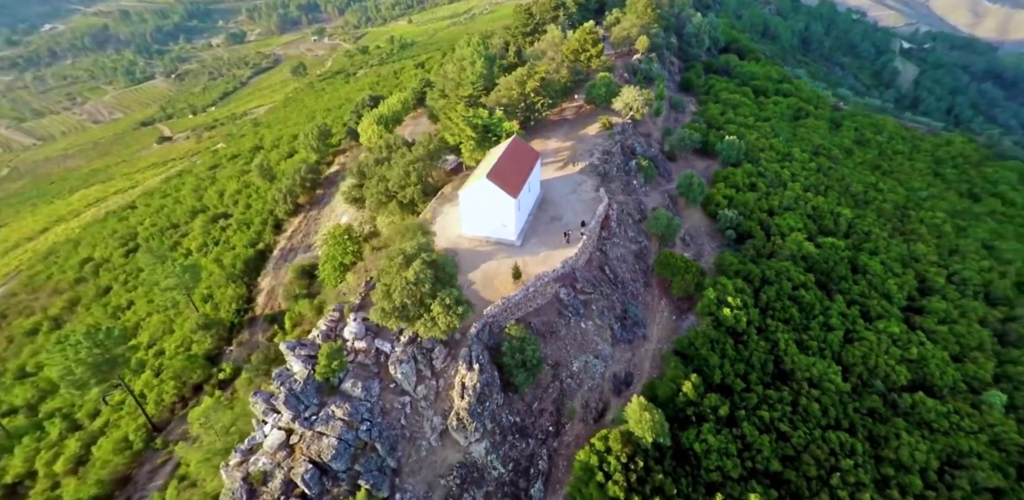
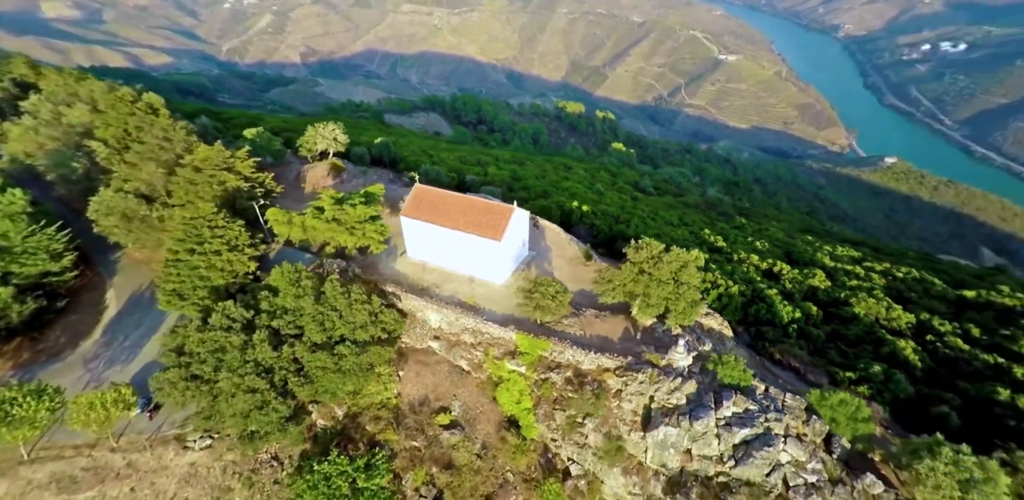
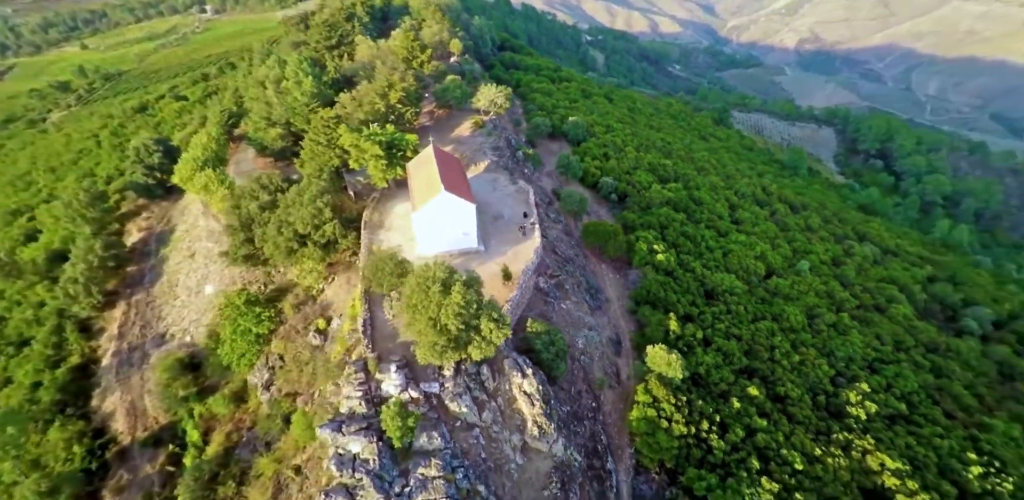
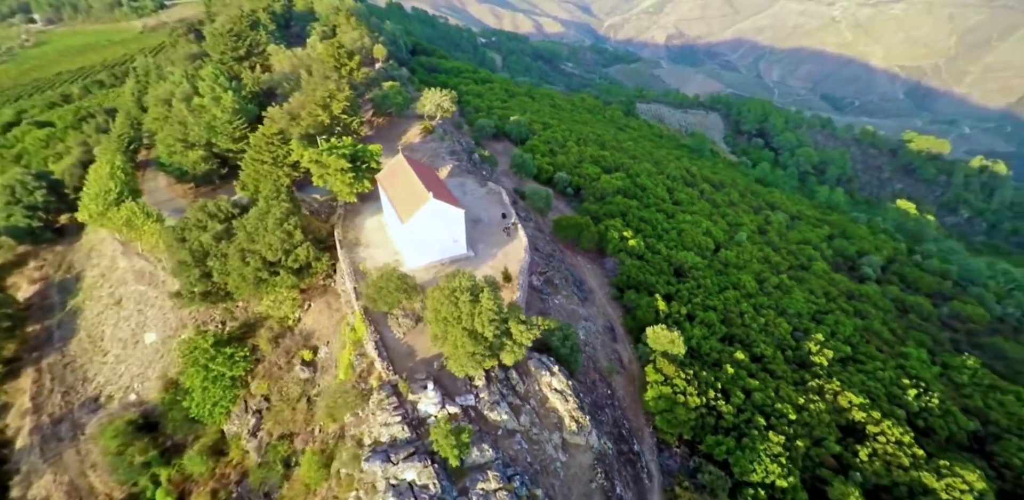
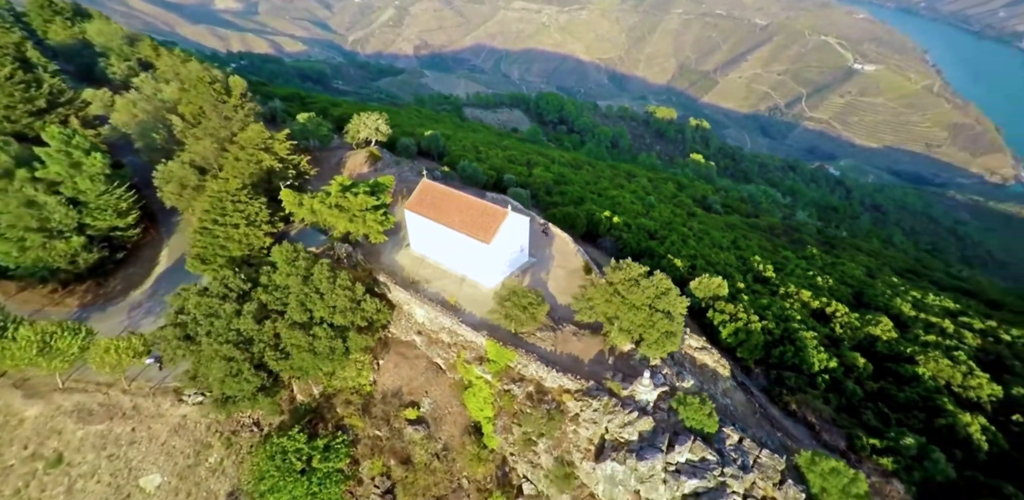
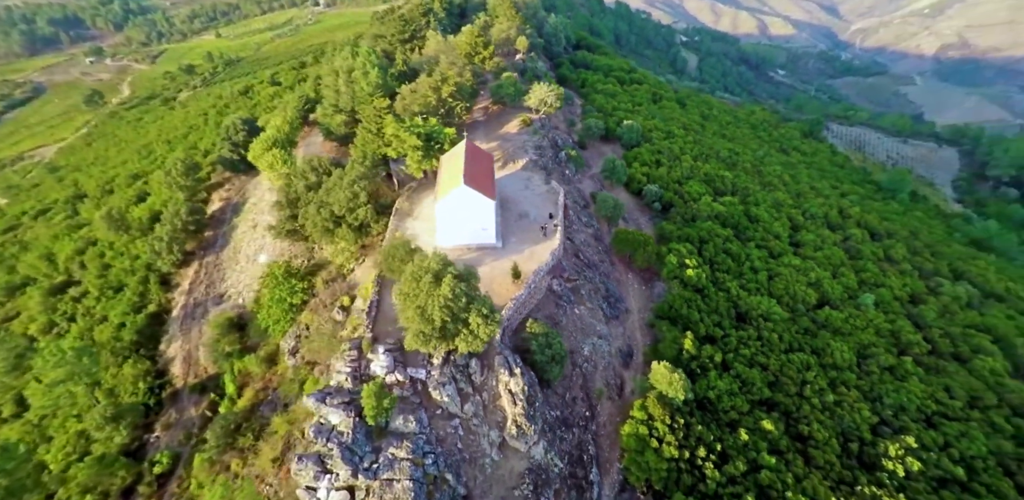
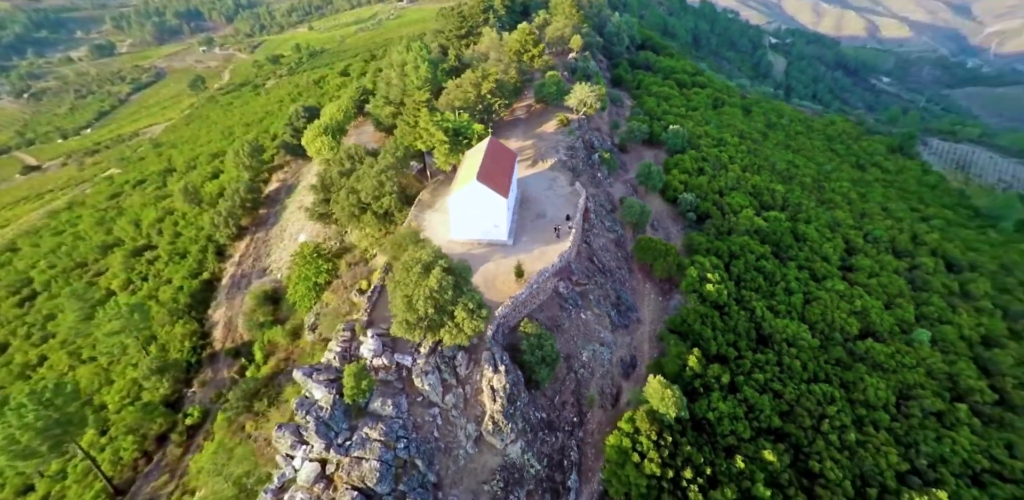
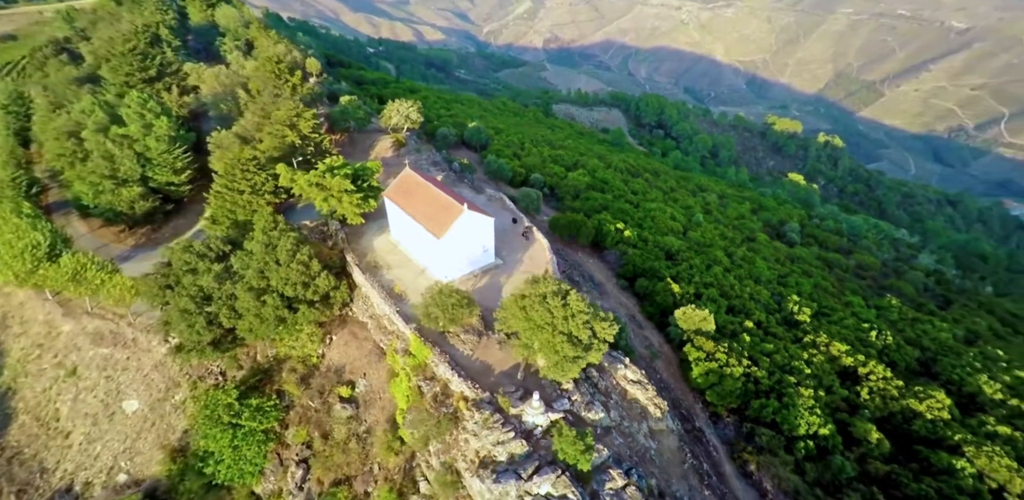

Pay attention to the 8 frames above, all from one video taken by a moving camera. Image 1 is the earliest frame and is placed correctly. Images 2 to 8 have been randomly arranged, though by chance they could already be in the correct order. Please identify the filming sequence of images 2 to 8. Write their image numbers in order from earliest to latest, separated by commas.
7, 6, 3, 4, 8, 5, 2
